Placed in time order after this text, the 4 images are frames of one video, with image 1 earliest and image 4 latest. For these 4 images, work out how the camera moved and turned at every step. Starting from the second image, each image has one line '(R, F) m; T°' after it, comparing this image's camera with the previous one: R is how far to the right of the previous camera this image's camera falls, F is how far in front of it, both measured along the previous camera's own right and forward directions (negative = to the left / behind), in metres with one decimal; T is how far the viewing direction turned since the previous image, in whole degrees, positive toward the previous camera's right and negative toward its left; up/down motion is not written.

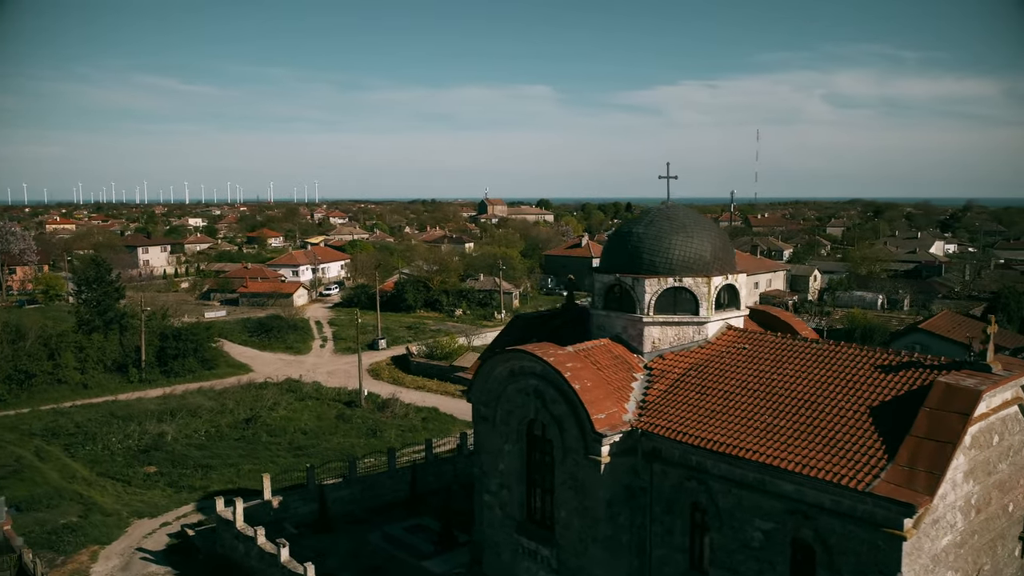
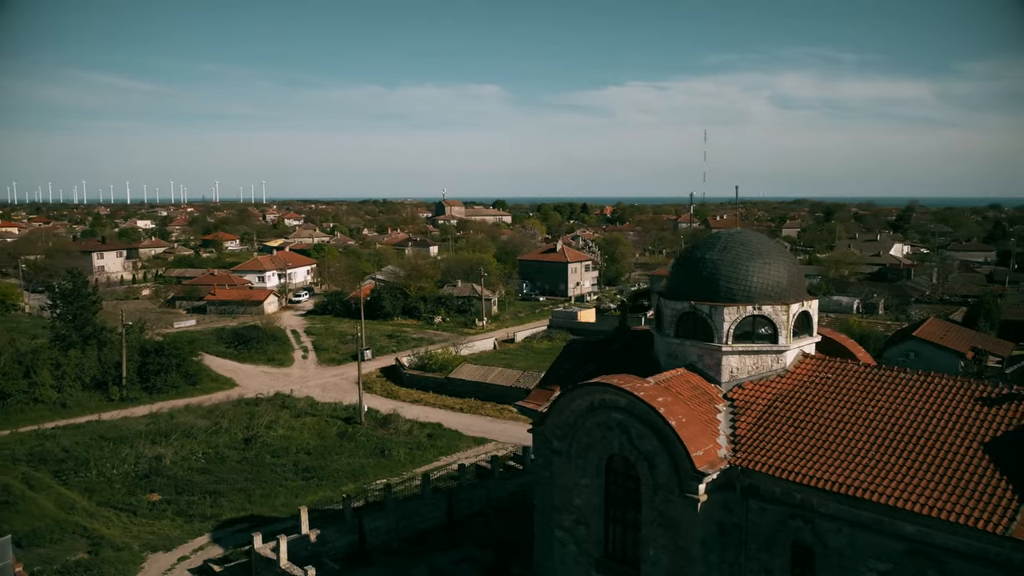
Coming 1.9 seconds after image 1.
(-1.2, +0.3) m; +3°
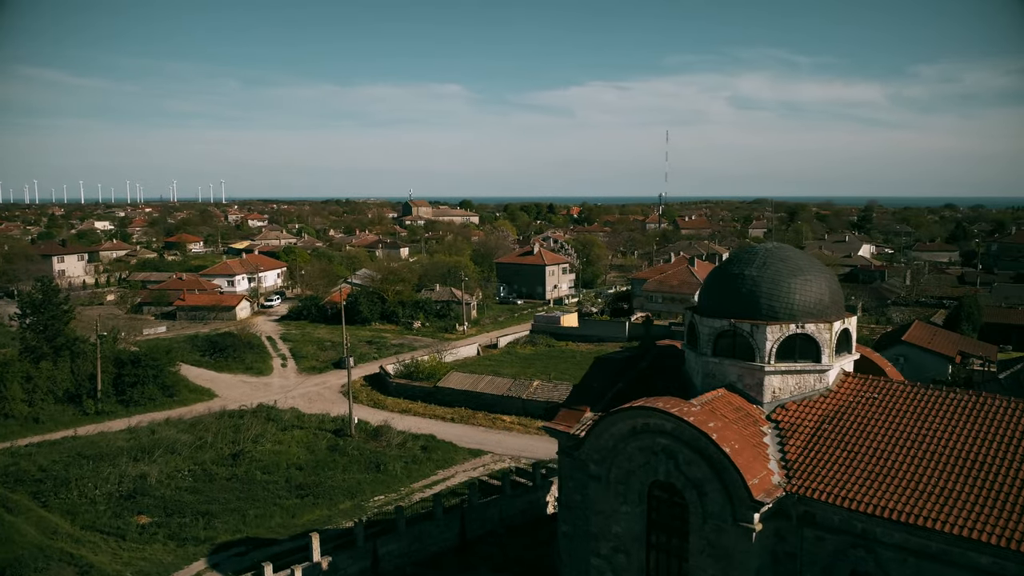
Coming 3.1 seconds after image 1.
(-0.7, +0.3) m; +2°
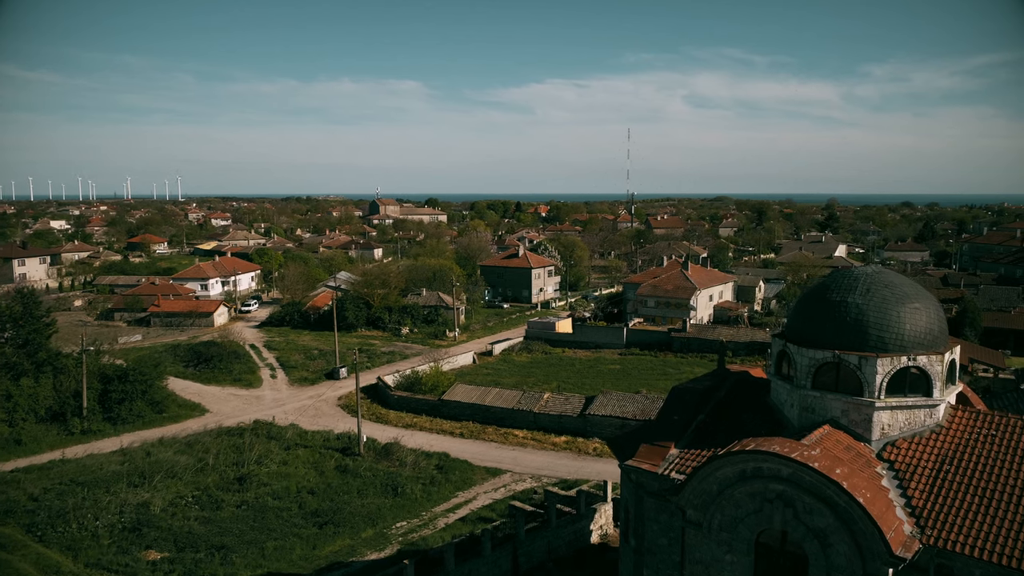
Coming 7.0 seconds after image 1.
(-1.2, +0.6) m; +2°
